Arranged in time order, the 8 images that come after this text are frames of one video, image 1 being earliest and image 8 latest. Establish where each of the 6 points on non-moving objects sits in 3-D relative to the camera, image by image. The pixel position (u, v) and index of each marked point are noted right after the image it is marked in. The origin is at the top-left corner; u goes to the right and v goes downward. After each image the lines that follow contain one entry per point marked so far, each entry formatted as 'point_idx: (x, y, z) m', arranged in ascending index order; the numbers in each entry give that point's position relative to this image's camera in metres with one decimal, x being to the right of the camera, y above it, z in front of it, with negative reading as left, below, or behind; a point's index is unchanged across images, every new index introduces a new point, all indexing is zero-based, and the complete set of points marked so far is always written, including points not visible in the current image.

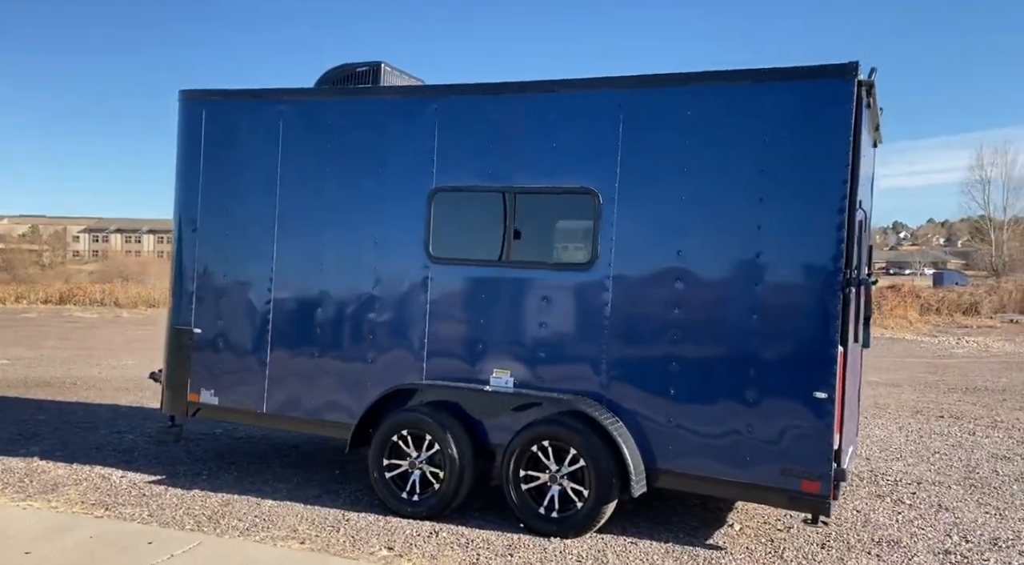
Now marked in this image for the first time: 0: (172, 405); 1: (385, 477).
0: (-2.6, -1.0, +6.4) m
1: (-0.8, -1.3, +5.4) m
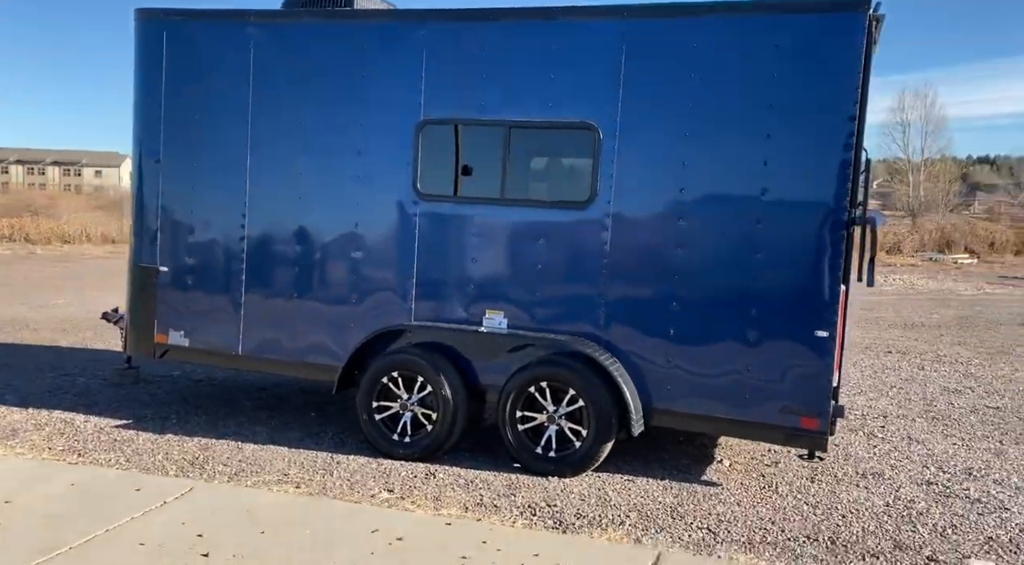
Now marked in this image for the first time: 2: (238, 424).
0: (-2.8, -0.5, +6.1) m
1: (-0.9, -0.9, +5.3) m
2: (-2.0, -1.0, +6.1) m
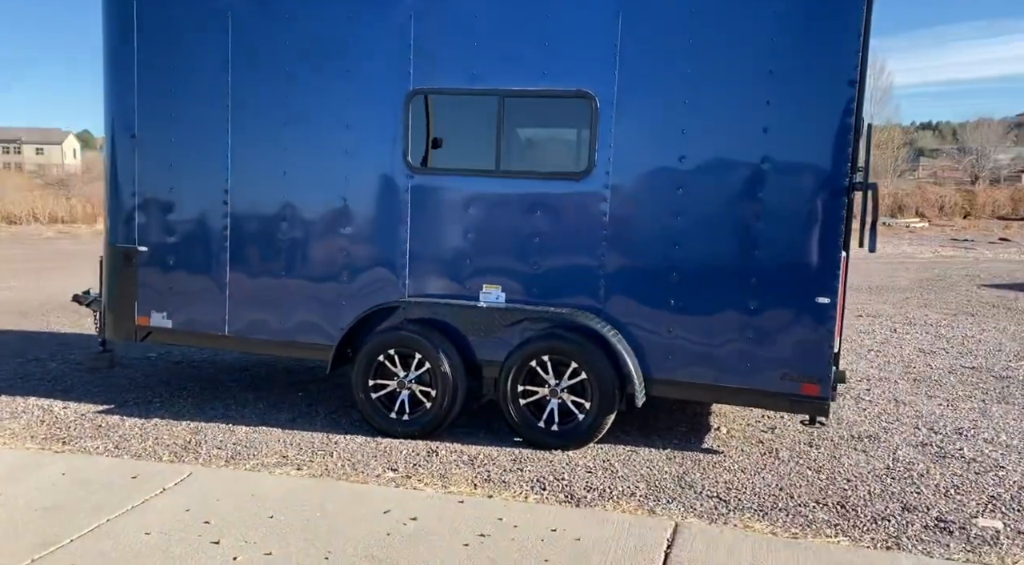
0: (-2.8, -0.3, +5.9) m
1: (-0.9, -0.7, +5.2) m
2: (-2.1, -0.9, +5.9) m
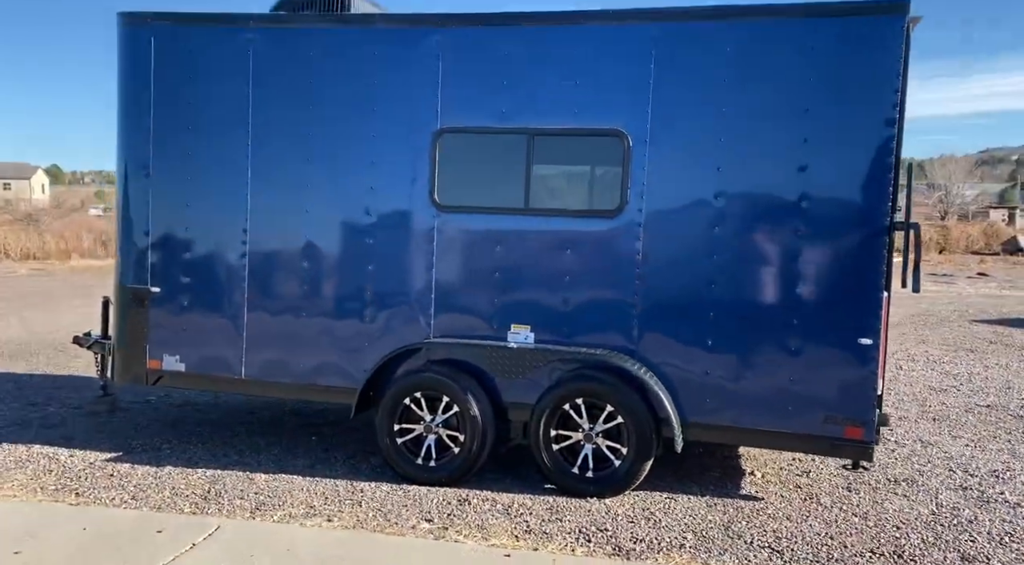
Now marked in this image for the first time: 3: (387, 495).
0: (-2.7, -0.6, +5.7) m
1: (-0.7, -1.0, +5.0) m
2: (-1.9, -1.2, +5.7) m
3: (-0.7, -1.2, +4.7) m
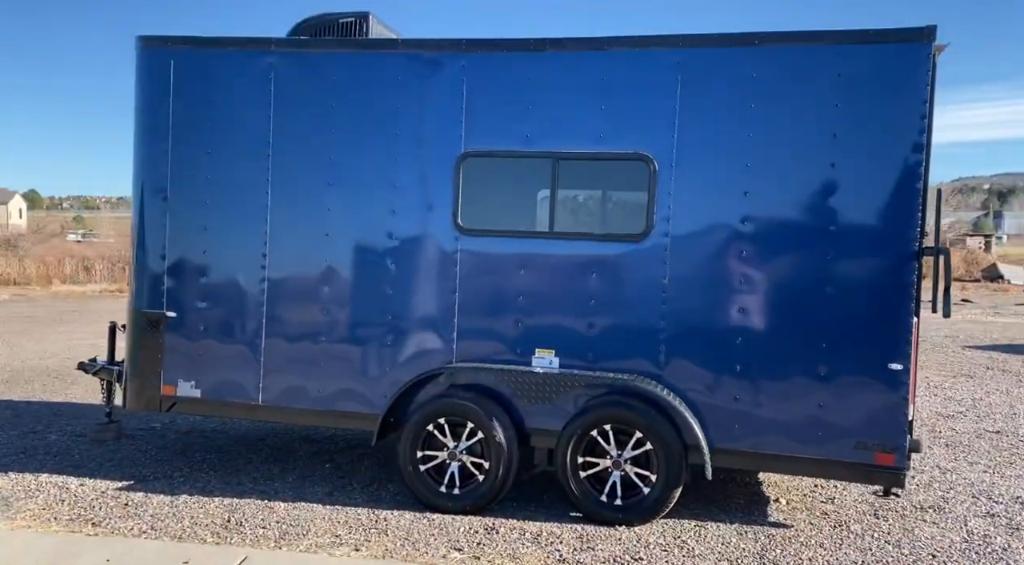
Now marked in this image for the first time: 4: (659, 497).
0: (-2.5, -0.8, +5.6) m
1: (-0.5, -1.1, +4.9) m
2: (-1.8, -1.4, +5.6) m
3: (-0.6, -1.3, +4.6) m
4: (+0.8, -1.2, +4.6) m
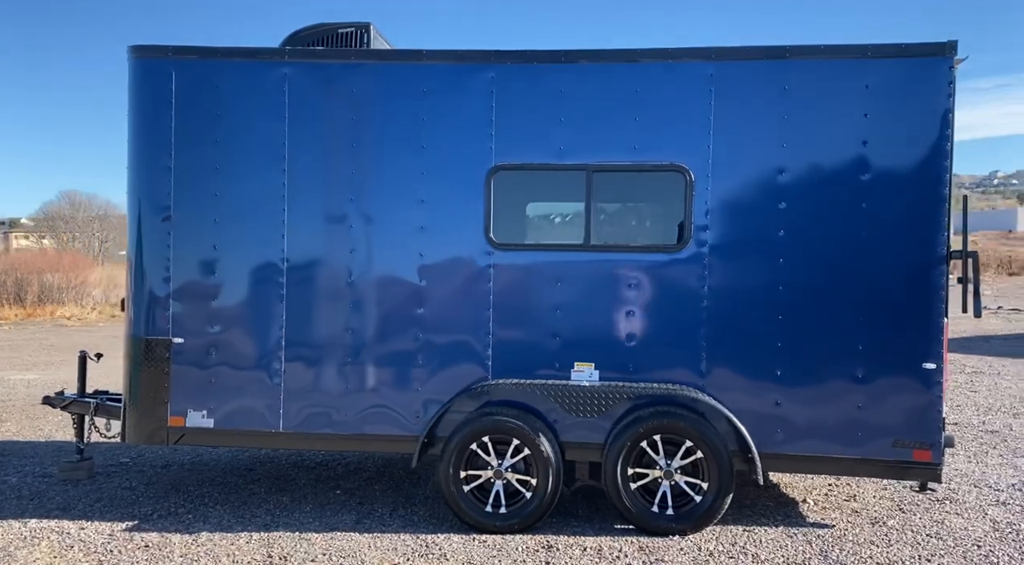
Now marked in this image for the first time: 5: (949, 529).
0: (-2.3, -1.0, +5.2) m
1: (-0.3, -1.2, +4.8) m
2: (-1.6, -1.5, +5.3) m
3: (-0.2, -1.4, +4.5) m
4: (+1.1, -1.2, +4.6) m
5: (+2.5, -1.4, +4.7) m
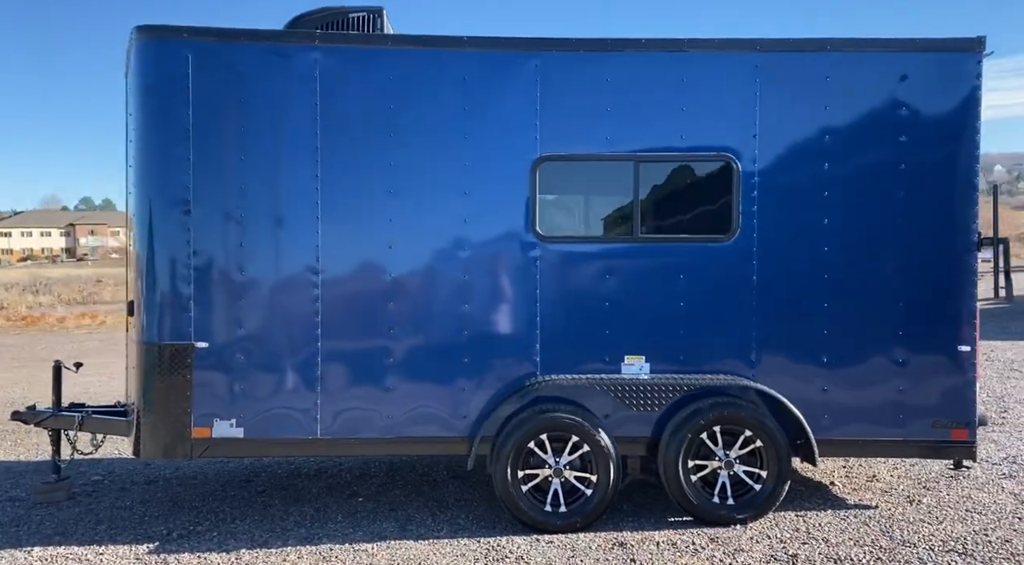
0: (-2.0, -1.0, +4.8) m
1: (0.0, -1.2, +4.6) m
2: (-1.3, -1.5, +5.0) m
3: (+0.1, -1.4, +4.3) m
4: (+1.5, -1.2, +4.7) m
5: (+2.8, -1.3, +5.0) m
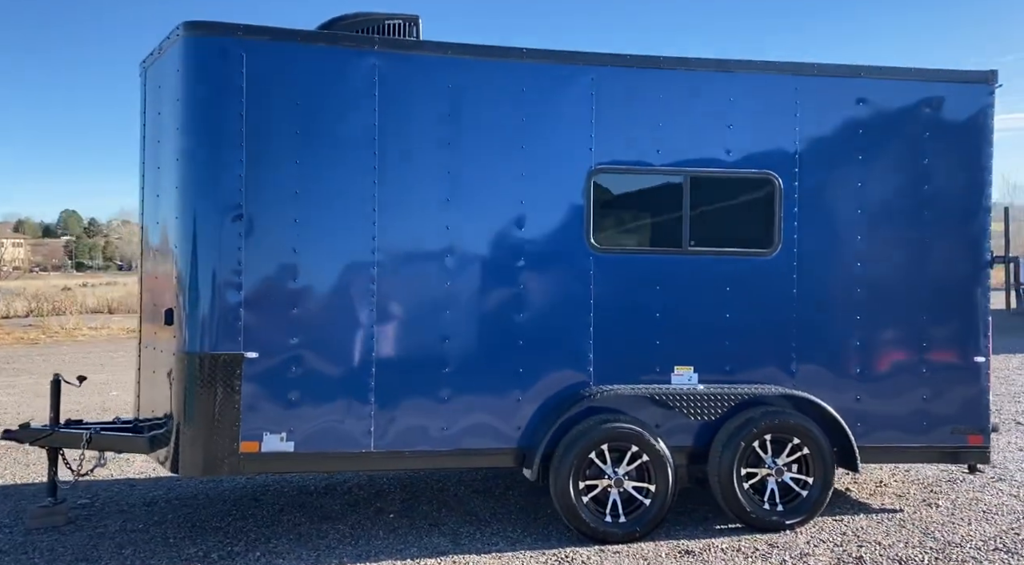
0: (-1.7, -1.0, +4.5) m
1: (+0.4, -1.2, +4.7) m
2: (-1.0, -1.5, +4.9) m
3: (+0.5, -1.5, +4.3) m
4: (+1.8, -1.3, +4.9) m
5: (+3.1, -1.4, +5.3) m
